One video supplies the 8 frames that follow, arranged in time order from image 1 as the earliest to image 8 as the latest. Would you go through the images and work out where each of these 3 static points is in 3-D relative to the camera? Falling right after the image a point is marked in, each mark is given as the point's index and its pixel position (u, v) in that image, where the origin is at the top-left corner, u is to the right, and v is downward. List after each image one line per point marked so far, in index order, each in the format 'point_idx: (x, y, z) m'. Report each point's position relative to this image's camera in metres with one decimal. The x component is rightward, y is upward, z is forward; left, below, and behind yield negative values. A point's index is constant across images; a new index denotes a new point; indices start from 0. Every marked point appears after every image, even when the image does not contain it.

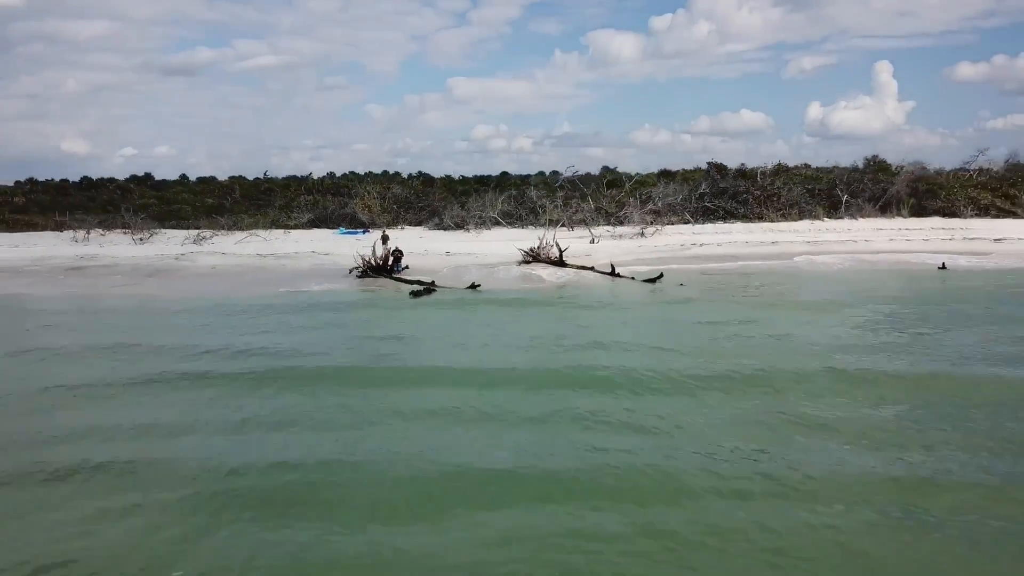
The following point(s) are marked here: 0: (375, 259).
0: (-1.3, +0.3, +7.9) m
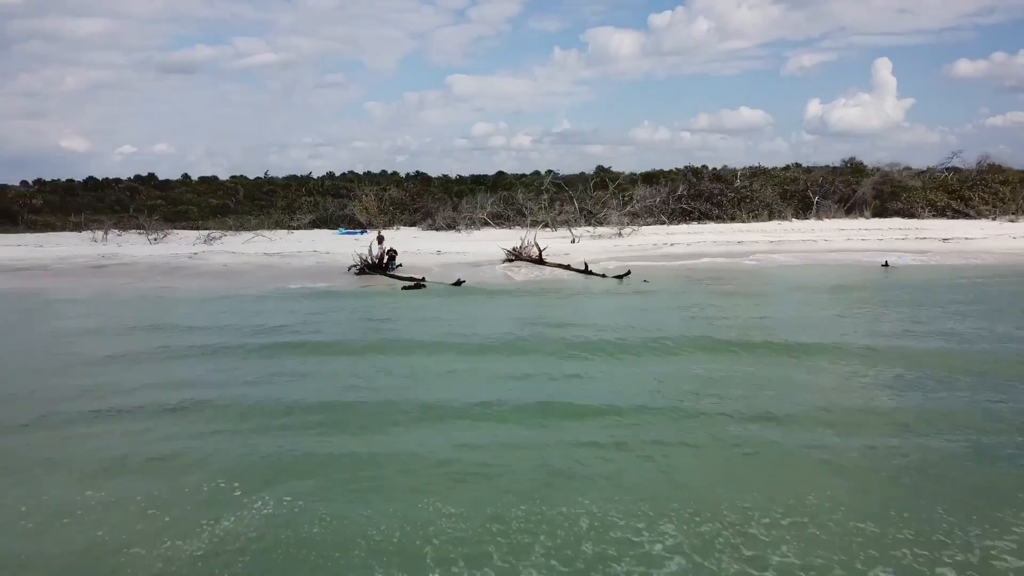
0: (-1.5, +0.3, +8.7) m
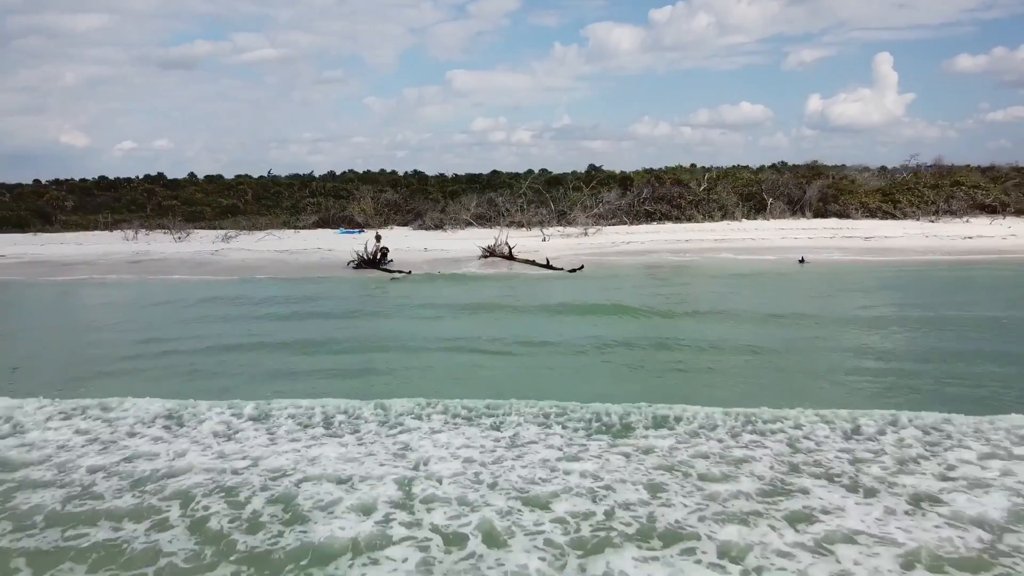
0: (-1.8, +0.4, +10.3) m
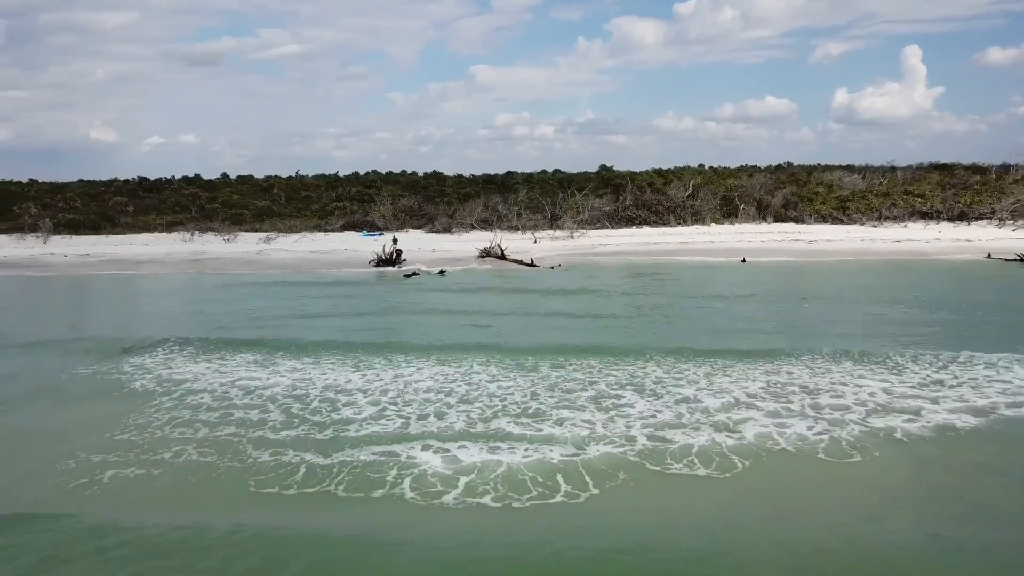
0: (-2.0, +0.5, +12.5) m
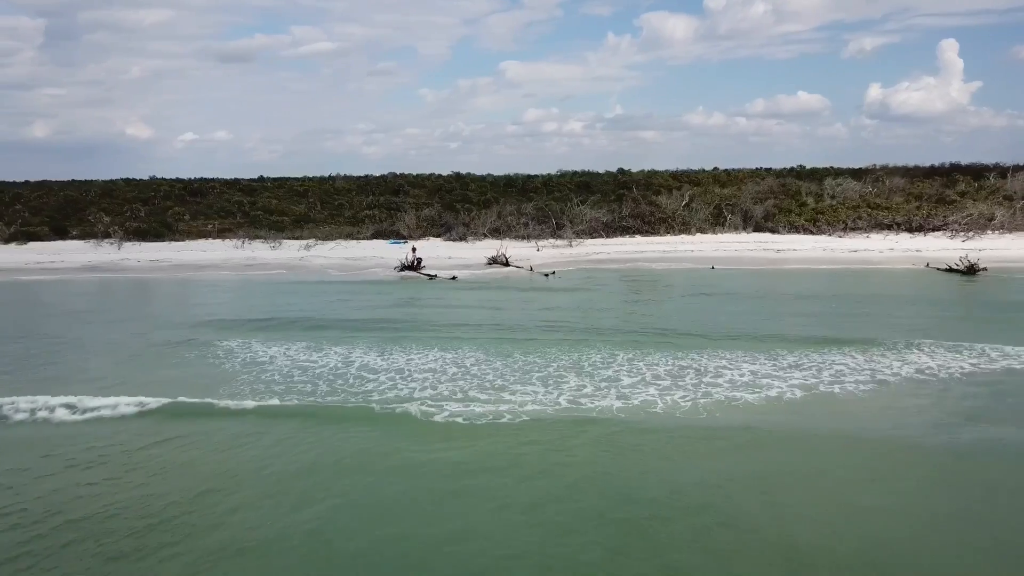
0: (-1.9, +0.5, +14.6) m
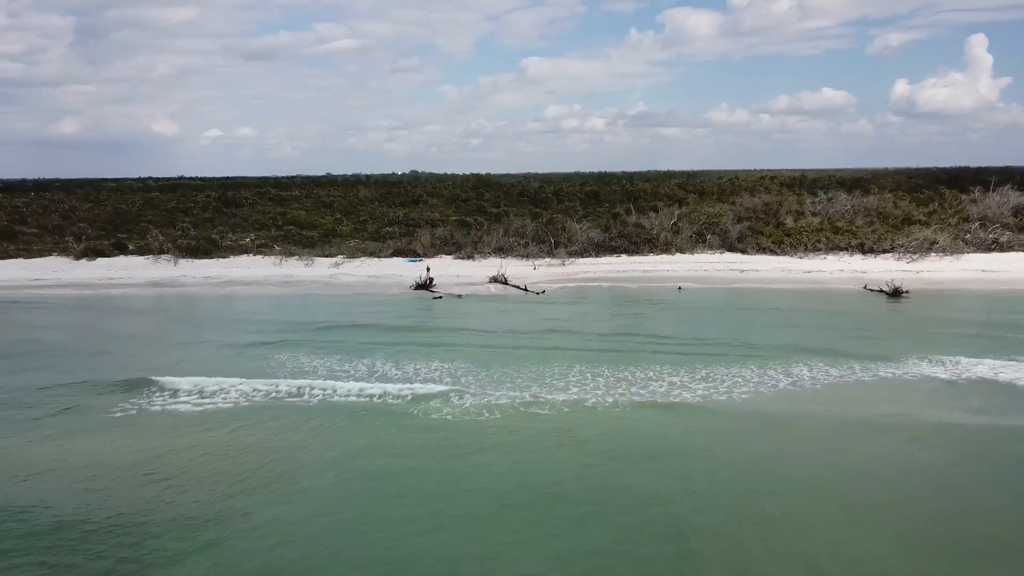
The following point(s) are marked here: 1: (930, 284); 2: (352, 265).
0: (-1.9, +0.2, +17.2) m
1: (+8.4, +0.1, +16.3) m
2: (-3.9, +0.6, +19.3) m
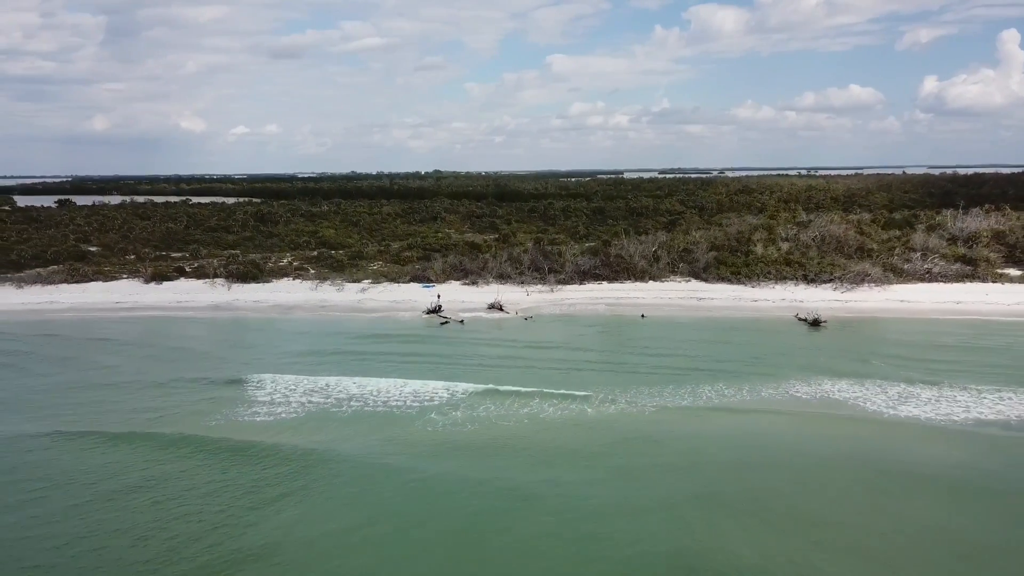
0: (-2.1, -0.5, +20.8) m
1: (+8.3, -0.6, +19.6) m
2: (-3.9, -0.1, +23.0) m
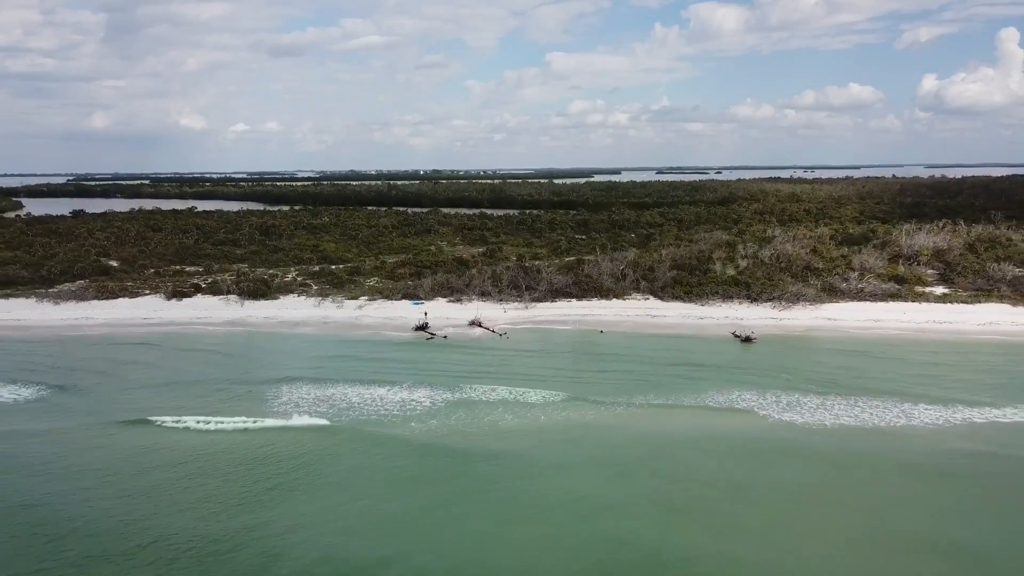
0: (-2.7, -1.0, +23.8) m
1: (+7.6, -1.2, +22.6) m
2: (-4.6, -0.6, +26.0) m
